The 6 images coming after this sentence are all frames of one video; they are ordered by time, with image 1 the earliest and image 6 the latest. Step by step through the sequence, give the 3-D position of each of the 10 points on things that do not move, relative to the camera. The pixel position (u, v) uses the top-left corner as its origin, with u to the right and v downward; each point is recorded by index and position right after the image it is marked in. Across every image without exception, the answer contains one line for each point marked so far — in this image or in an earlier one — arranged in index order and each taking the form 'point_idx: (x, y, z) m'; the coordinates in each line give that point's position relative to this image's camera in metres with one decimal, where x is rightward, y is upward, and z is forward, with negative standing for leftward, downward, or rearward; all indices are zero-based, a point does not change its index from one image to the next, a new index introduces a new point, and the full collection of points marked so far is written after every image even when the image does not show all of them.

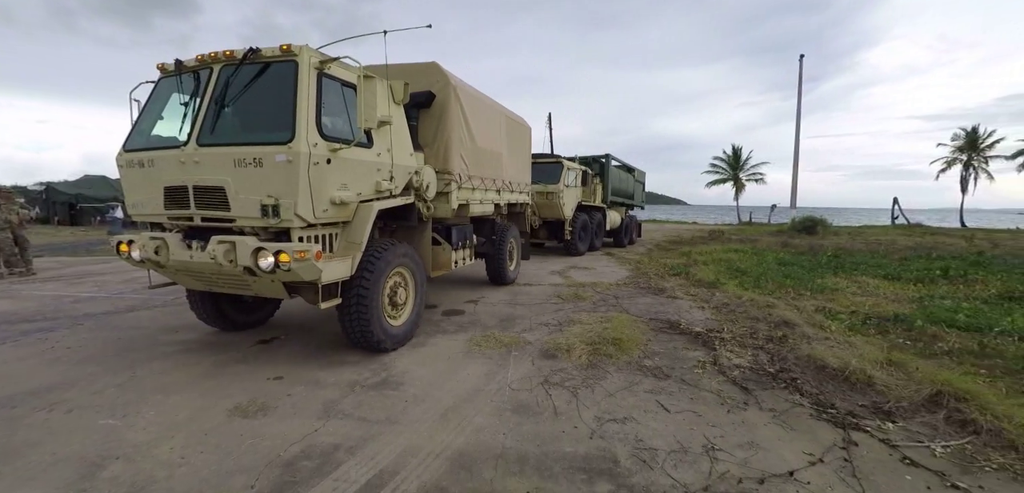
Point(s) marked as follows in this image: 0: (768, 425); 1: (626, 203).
0: (+1.5, -1.1, +2.9) m
1: (+3.7, +1.4, +15.4) m
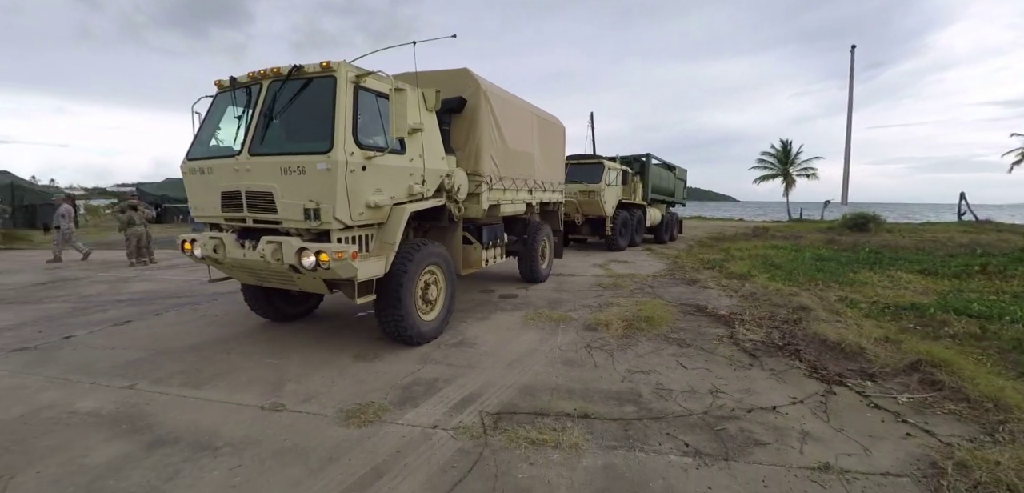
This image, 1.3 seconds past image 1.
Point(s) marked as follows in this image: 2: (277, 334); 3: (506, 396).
0: (+1.9, -1.0, +3.6) m
1: (+5.2, +1.5, +15.9) m
2: (-2.3, -0.9, +4.7) m
3: (0.0, -1.0, +3.2) m
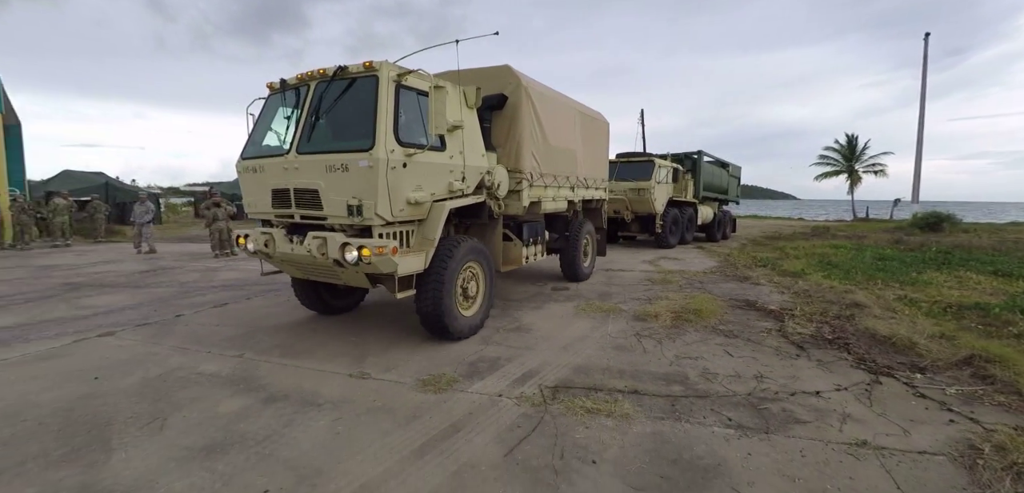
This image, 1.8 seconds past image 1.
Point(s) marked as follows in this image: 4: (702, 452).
0: (+2.3, -0.9, +3.7) m
1: (+6.8, +1.6, +15.7) m
2: (-1.7, -0.8, +5.2) m
3: (+0.4, -0.9, +3.5) m
4: (+1.0, -1.1, +2.5) m
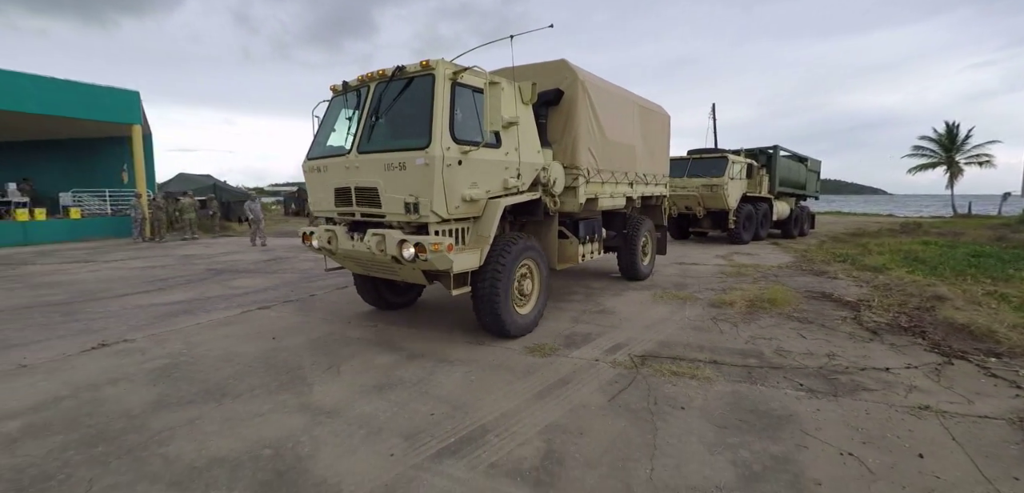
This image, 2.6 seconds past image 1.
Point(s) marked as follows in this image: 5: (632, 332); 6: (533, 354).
0: (+3.1, -0.9, +4.0) m
1: (+9.1, +1.7, +15.3) m
2: (-0.7, -0.7, +6.0) m
3: (+1.1, -0.8, +4.0) m
4: (+1.6, -1.0, +3.0) m
5: (+1.1, -0.8, +4.4) m
6: (+0.2, -0.9, +3.9) m
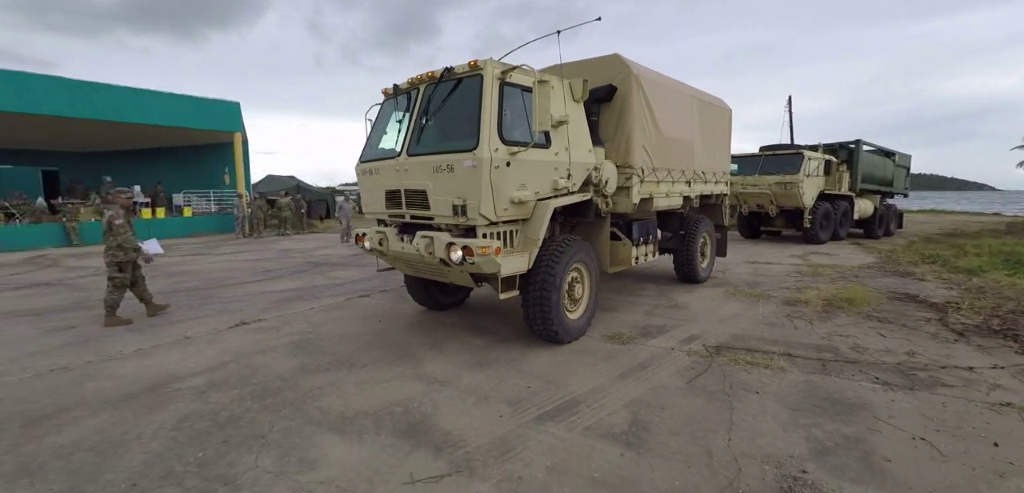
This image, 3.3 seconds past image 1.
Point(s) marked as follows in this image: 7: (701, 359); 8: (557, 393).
0: (+3.8, -0.9, +4.0) m
1: (+11.1, +1.7, +14.5) m
2: (+0.3, -0.6, +6.5) m
3: (+1.9, -0.8, +4.3) m
4: (+2.2, -1.0, +3.1) m
5: (+1.9, -0.8, +4.7) m
6: (+0.9, -0.8, +4.3) m
7: (+1.5, -0.9, +3.8) m
8: (+0.3, -1.0, +3.2) m
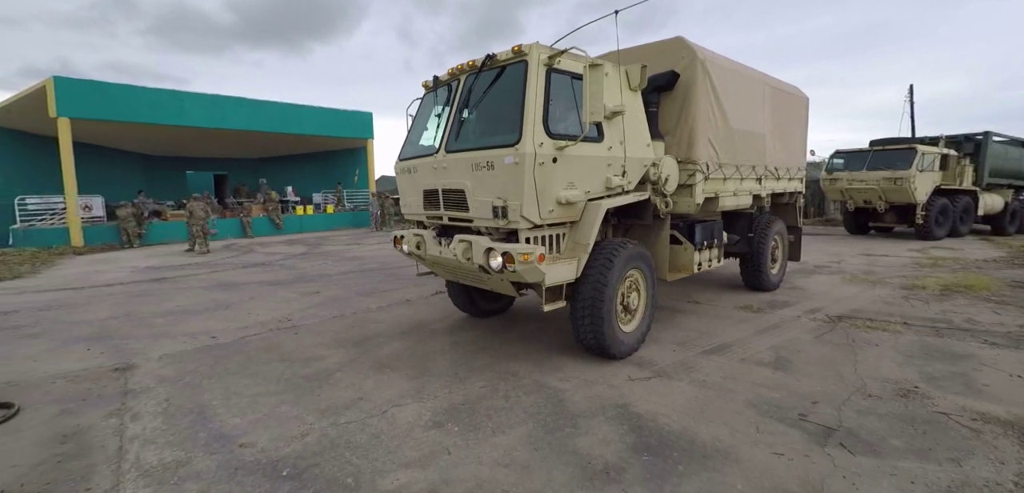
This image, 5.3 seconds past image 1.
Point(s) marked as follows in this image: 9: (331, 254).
0: (+5.4, -0.8, +4.6) m
1: (+14.3, +1.8, +13.7) m
2: (+2.3, -0.5, +7.6) m
3: (+3.5, -0.7, +5.1) m
4: (+3.7, -0.8, +4.0) m
5: (+3.6, -0.6, +5.5) m
6: (+2.6, -0.7, +5.3) m
7: (+3.1, -0.7, +4.7) m
8: (+1.8, -0.8, +4.4) m
9: (-4.6, -0.2, +12.1) m
